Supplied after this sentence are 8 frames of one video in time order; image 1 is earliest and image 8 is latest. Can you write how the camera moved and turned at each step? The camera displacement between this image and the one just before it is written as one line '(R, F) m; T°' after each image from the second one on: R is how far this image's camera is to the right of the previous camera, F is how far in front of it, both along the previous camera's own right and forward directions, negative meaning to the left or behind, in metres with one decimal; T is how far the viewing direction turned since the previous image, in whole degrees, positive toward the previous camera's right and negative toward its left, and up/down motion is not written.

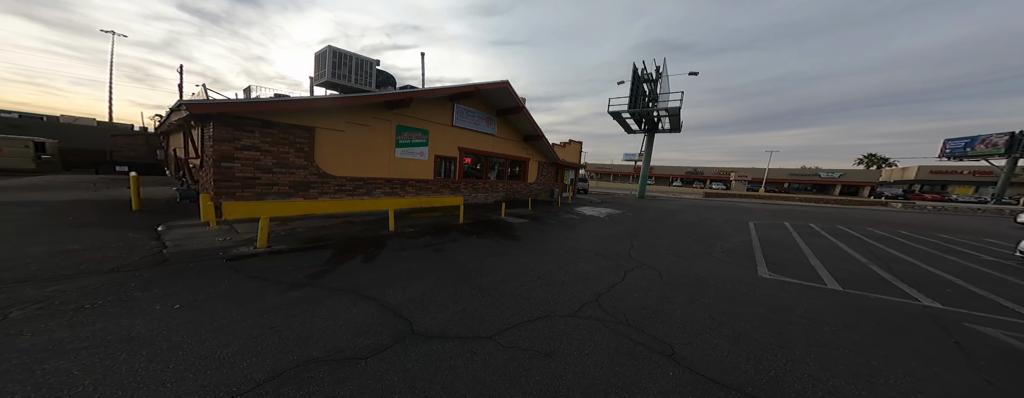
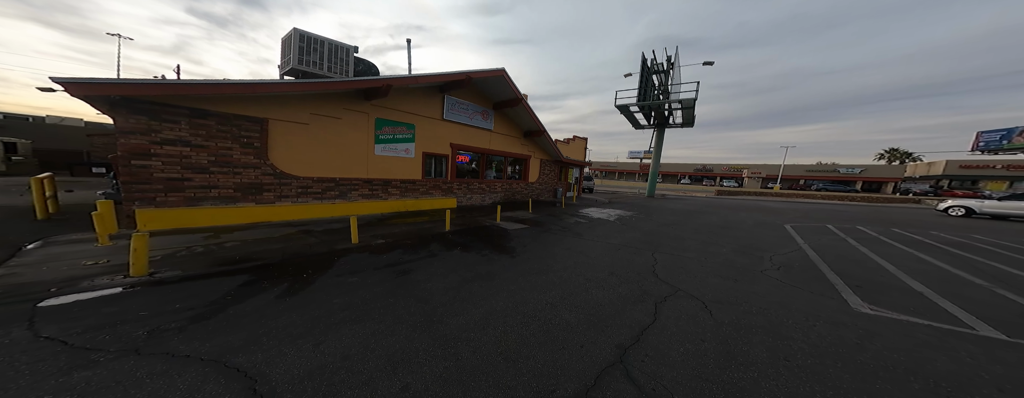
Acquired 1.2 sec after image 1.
(+0.3, +1.6) m; -1°
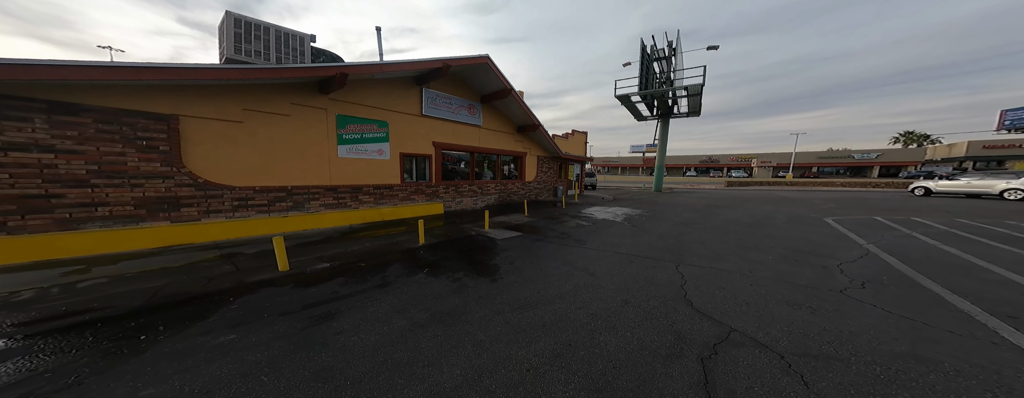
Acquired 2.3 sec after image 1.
(+0.5, +1.5) m; -1°
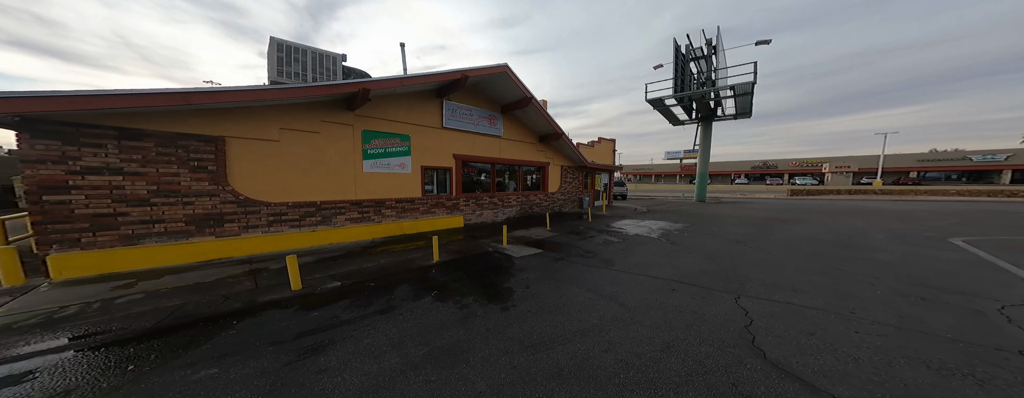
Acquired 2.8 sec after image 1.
(+0.3, +0.5) m; -8°
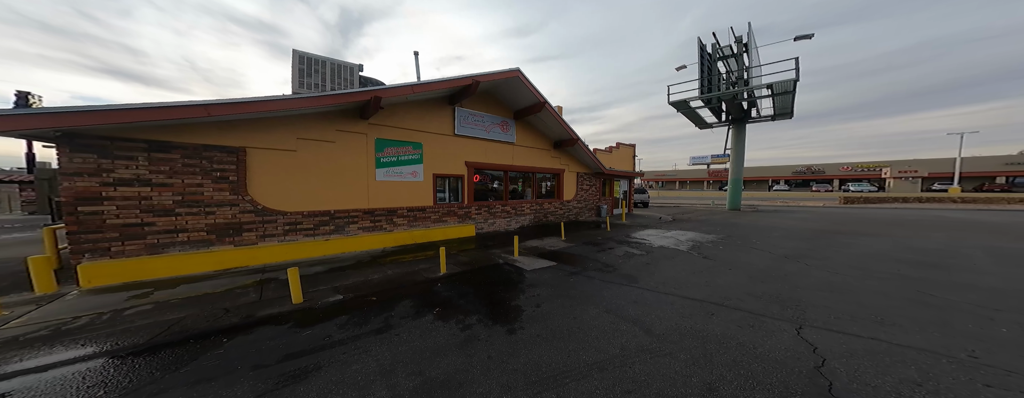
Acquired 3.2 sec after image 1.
(+0.2, +0.4) m; -4°
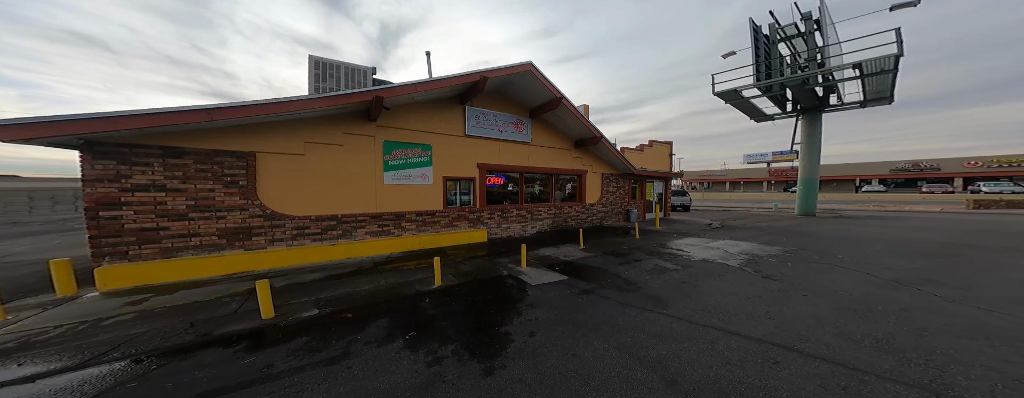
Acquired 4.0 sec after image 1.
(+0.7, +0.8) m; -8°
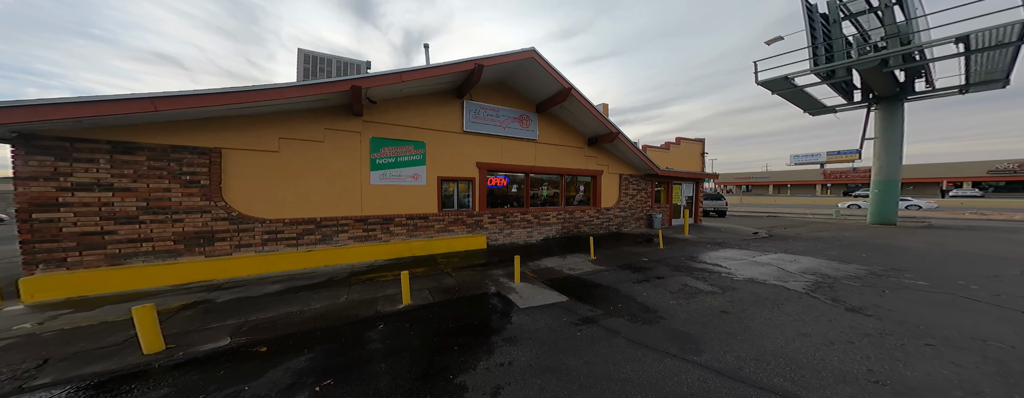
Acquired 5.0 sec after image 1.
(+0.7, +1.2) m; -5°
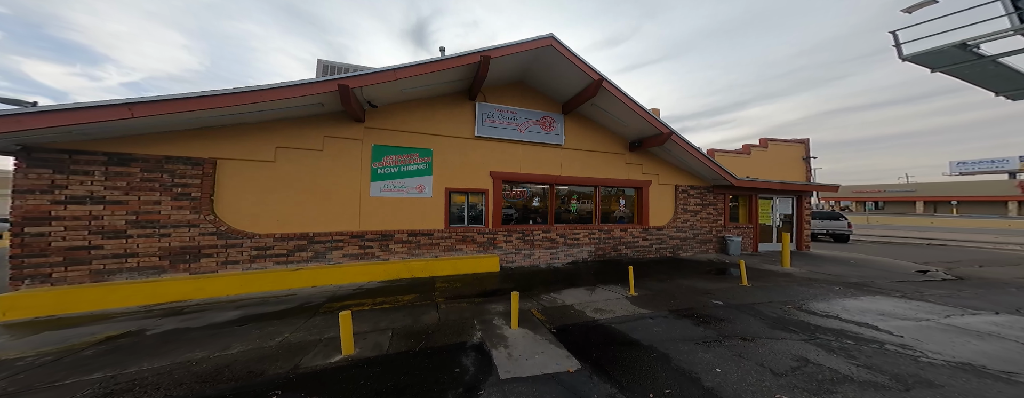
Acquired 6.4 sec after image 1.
(+0.9, +1.7) m; -11°
